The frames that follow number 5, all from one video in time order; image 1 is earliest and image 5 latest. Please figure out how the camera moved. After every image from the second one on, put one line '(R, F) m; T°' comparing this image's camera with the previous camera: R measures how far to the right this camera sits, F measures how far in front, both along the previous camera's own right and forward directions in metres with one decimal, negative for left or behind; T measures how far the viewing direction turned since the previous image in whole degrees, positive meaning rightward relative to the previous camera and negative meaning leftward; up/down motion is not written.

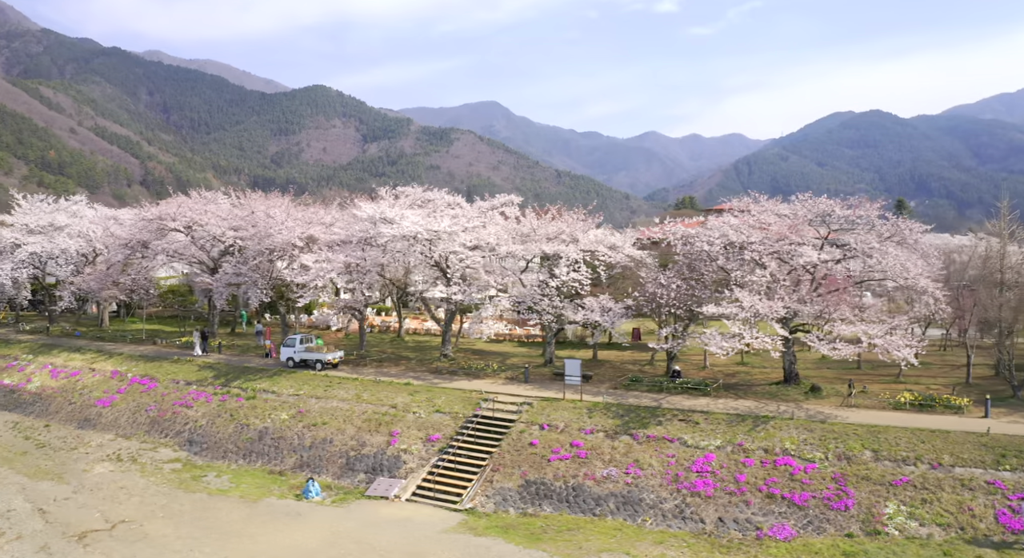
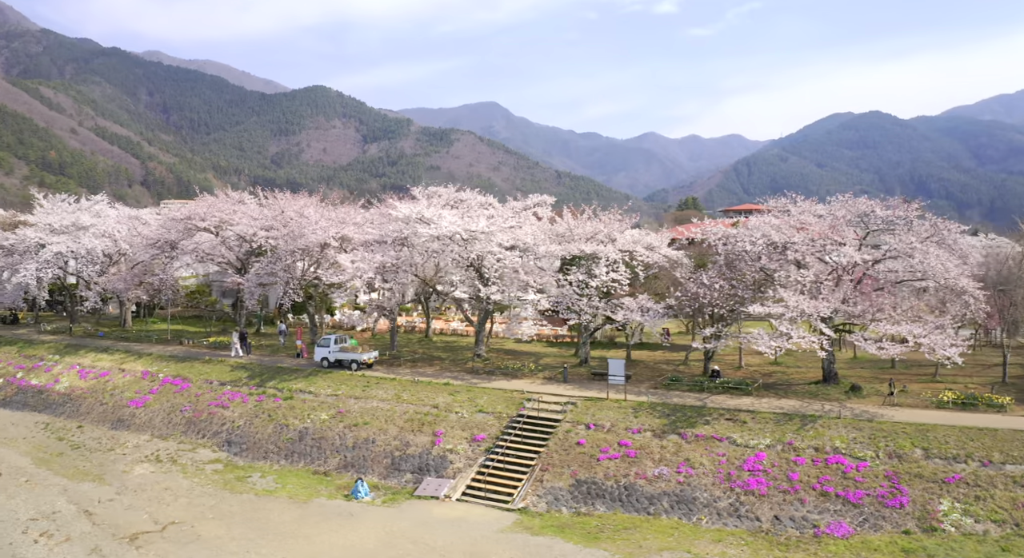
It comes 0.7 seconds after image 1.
(-2.0, 0.0) m; 0°
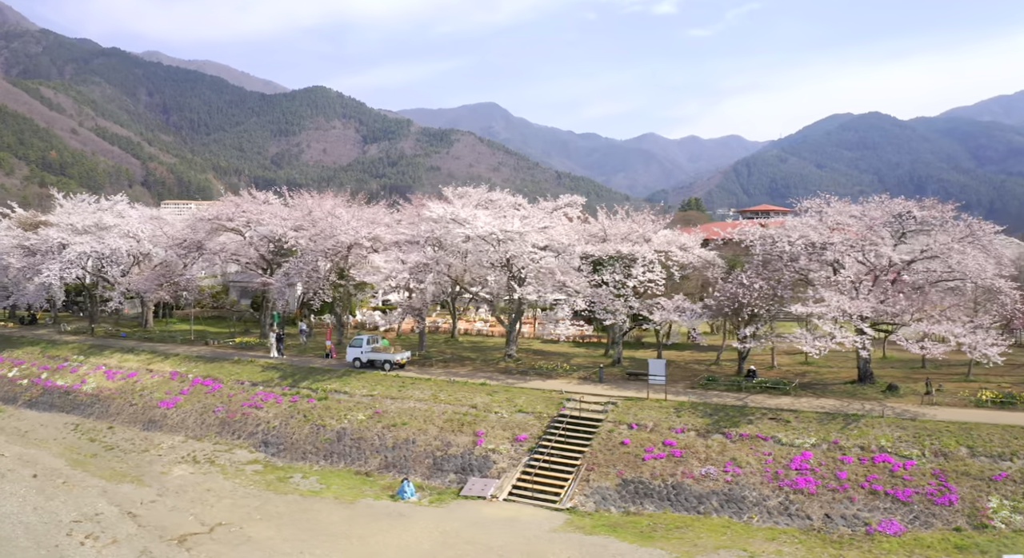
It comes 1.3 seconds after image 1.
(-1.9, 0.0) m; 0°
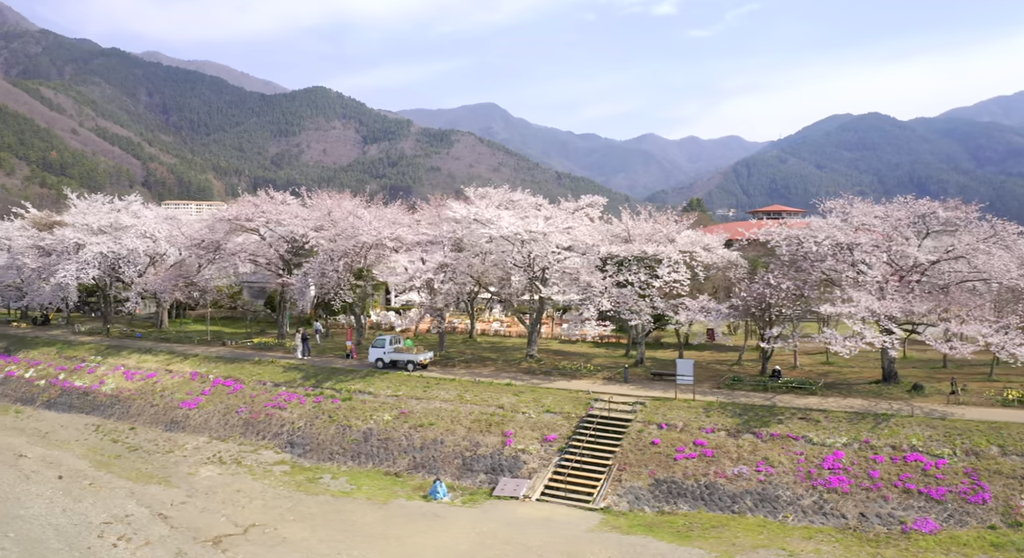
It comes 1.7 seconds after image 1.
(-1.3, 0.0) m; 0°
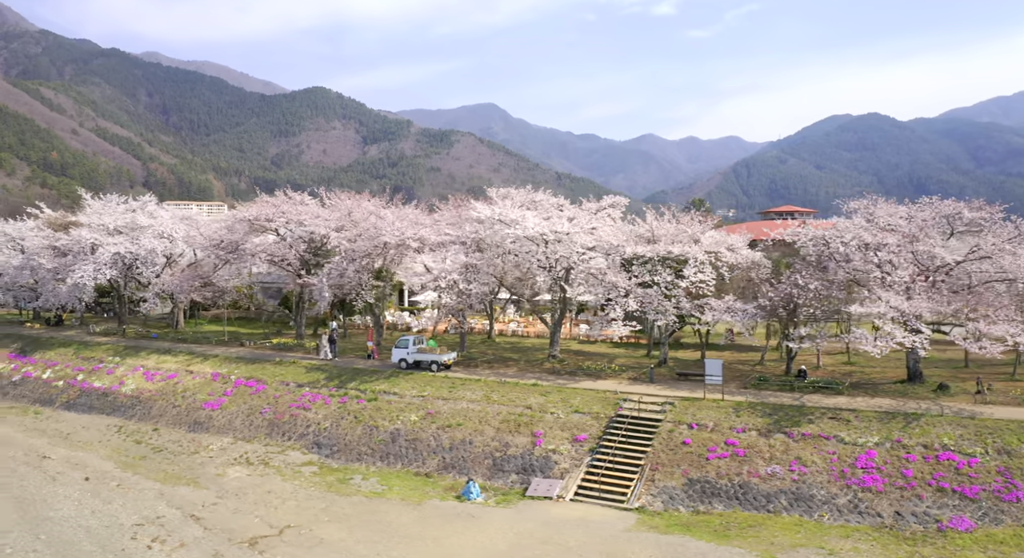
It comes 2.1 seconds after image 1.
(-1.4, 0.0) m; 0°
